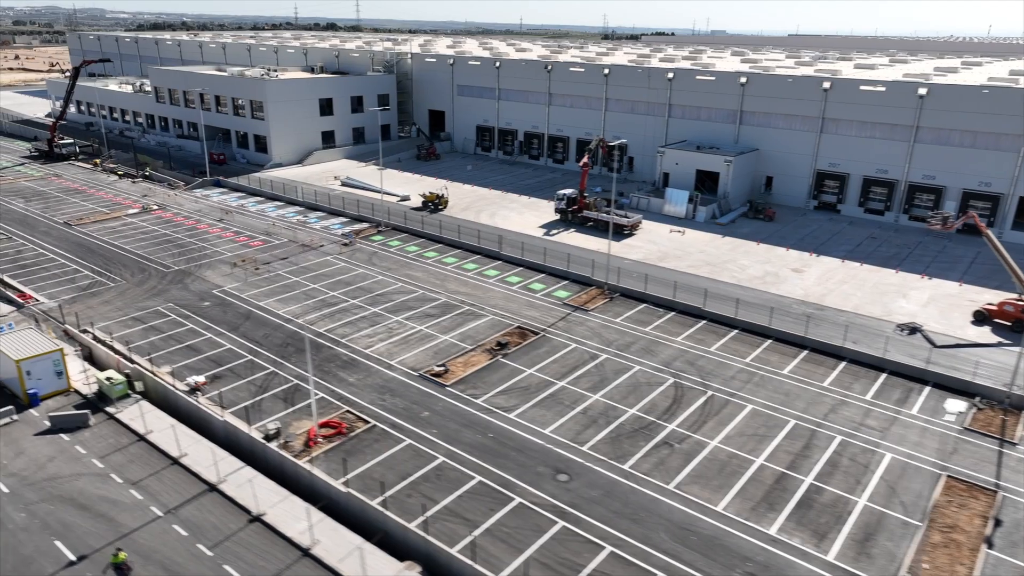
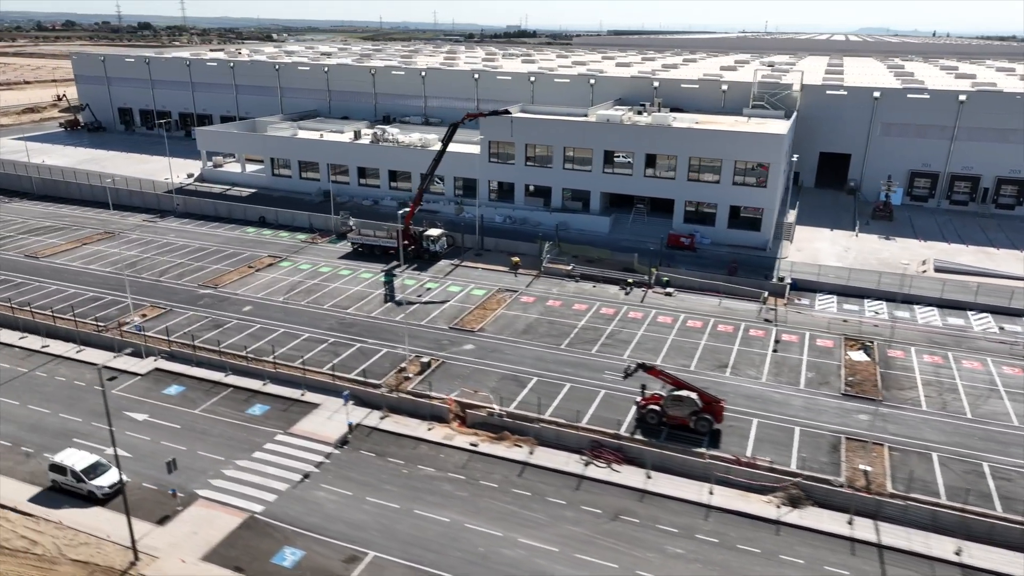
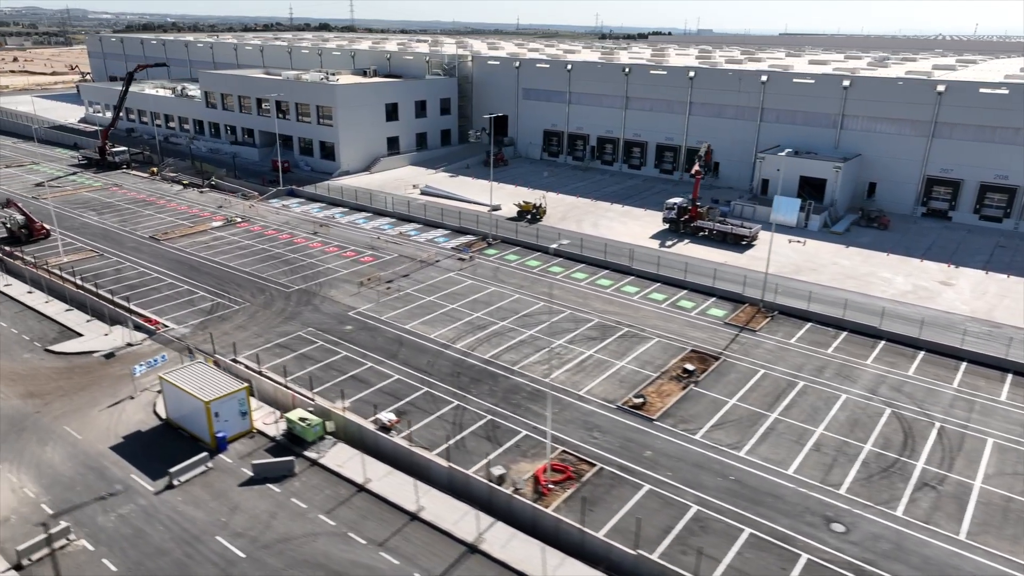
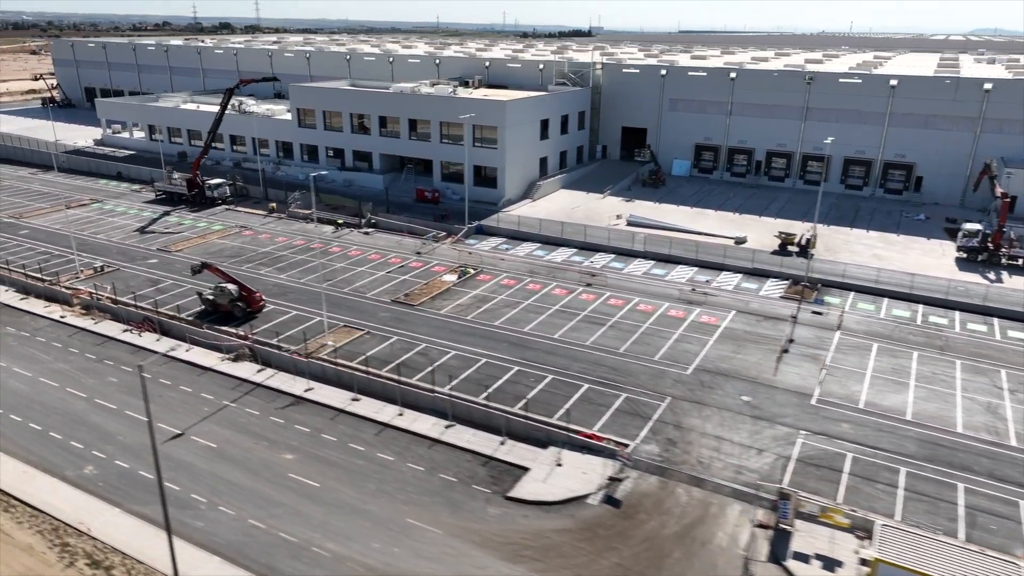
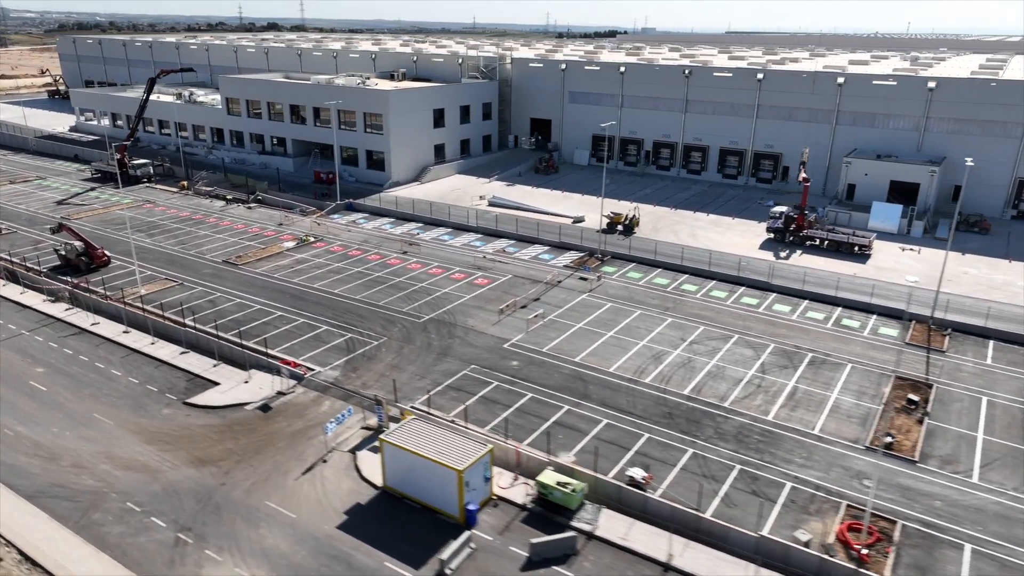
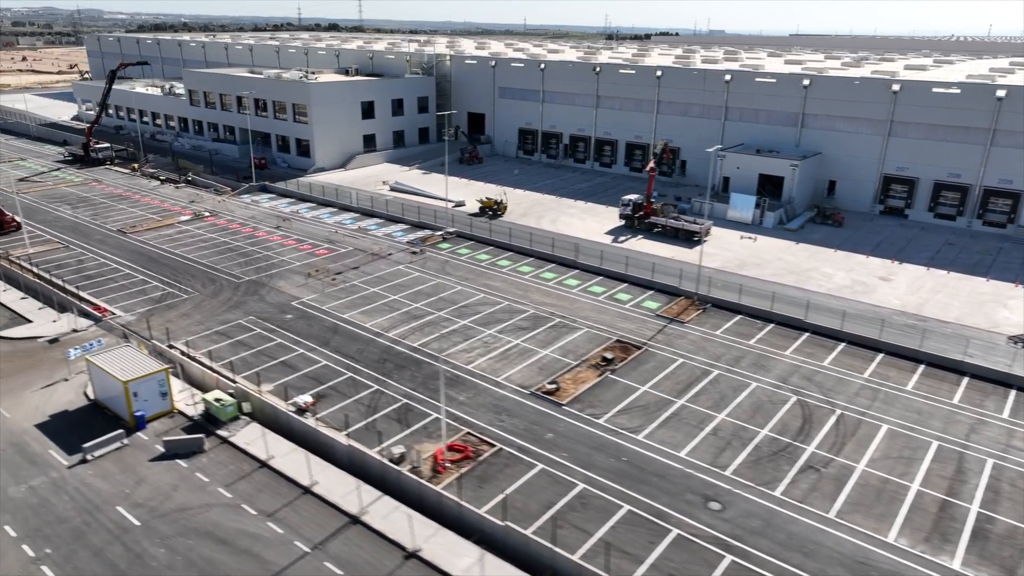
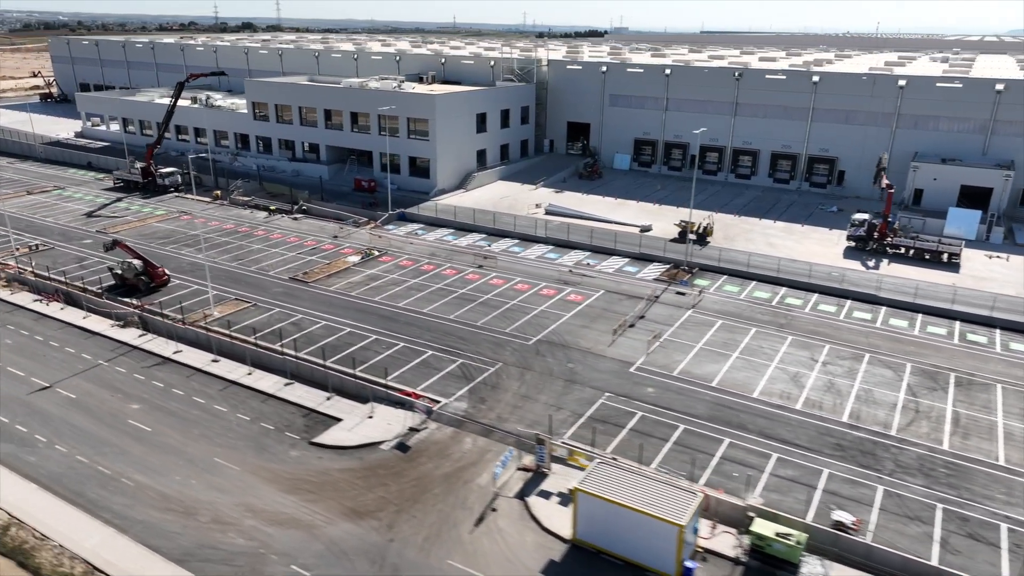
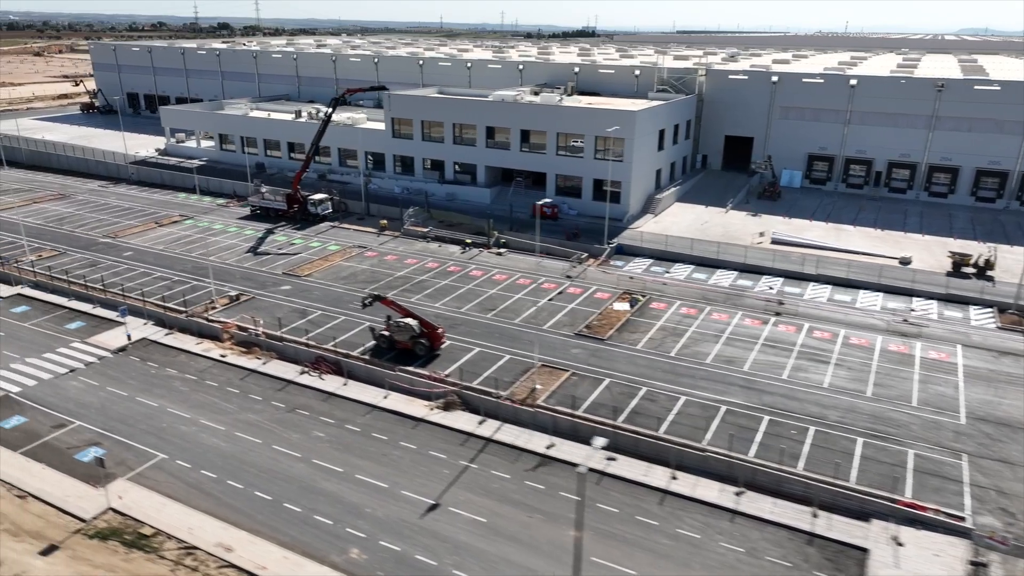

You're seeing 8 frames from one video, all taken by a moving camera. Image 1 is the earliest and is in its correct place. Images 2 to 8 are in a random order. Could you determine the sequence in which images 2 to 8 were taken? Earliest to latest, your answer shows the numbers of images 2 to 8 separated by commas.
6, 3, 5, 7, 4, 8, 2
